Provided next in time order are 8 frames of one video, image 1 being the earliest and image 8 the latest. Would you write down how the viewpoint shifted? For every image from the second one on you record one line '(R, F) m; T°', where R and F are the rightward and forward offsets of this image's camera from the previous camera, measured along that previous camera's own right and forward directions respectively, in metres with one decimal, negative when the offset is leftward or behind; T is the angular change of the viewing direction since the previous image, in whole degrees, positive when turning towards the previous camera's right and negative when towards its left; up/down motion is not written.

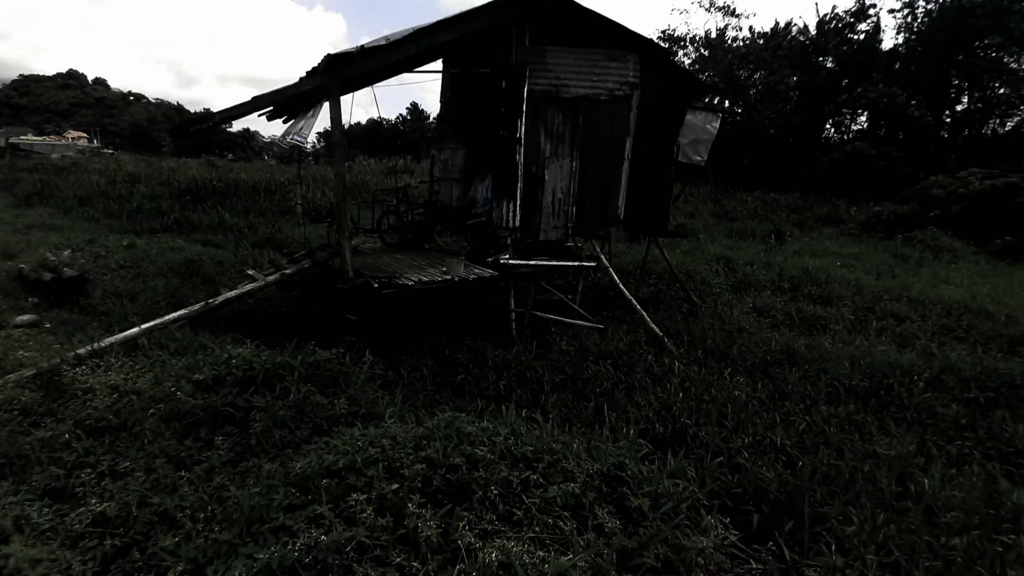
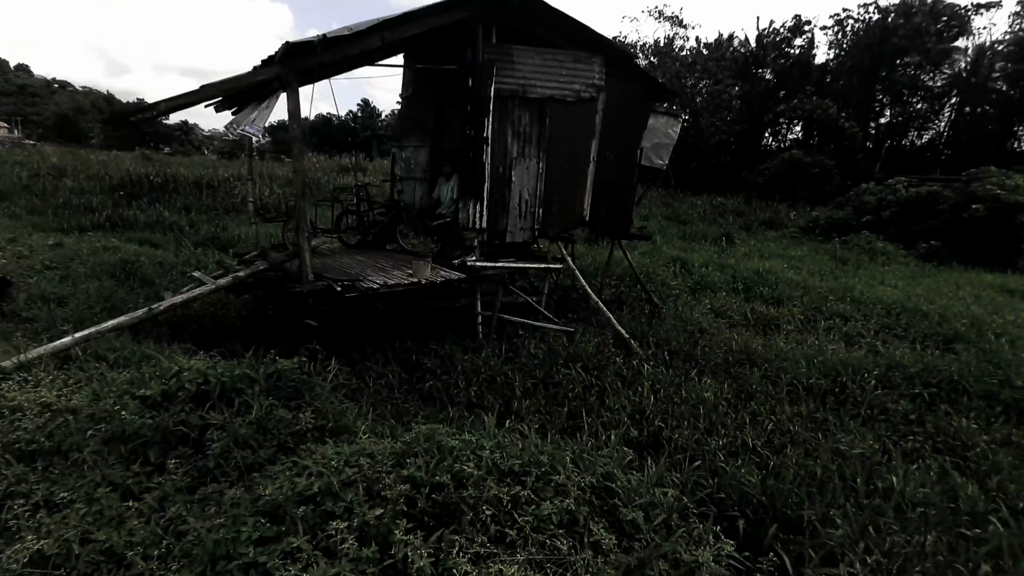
(-0.2, +0.2) m; +5°
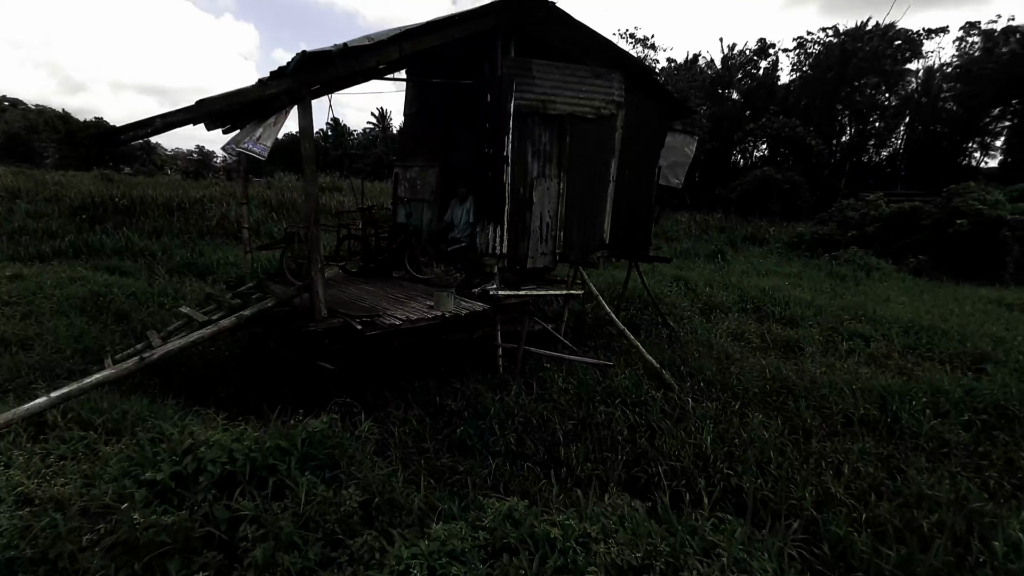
(-0.7, +0.6) m; +3°
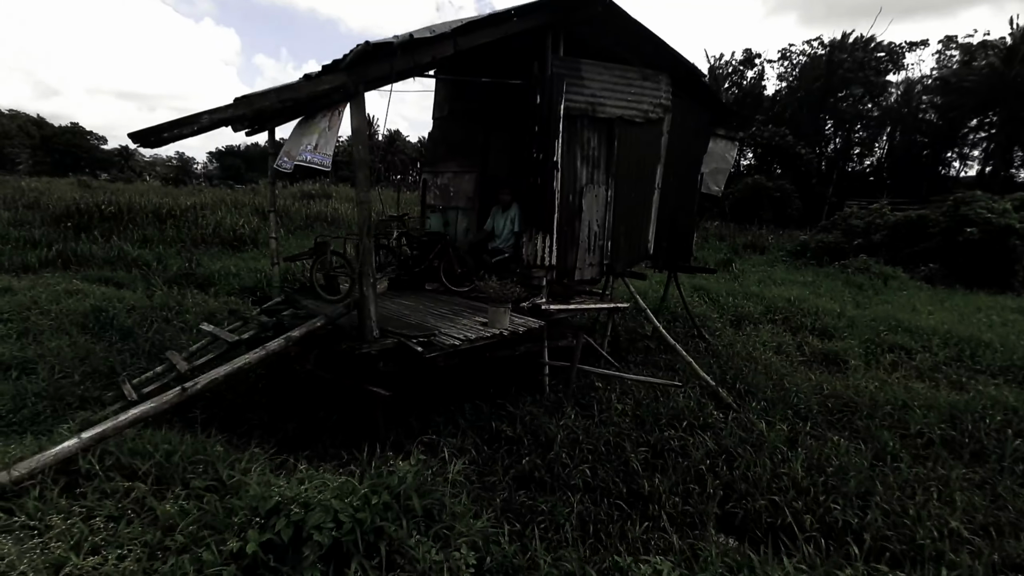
(-0.8, +0.5) m; +2°
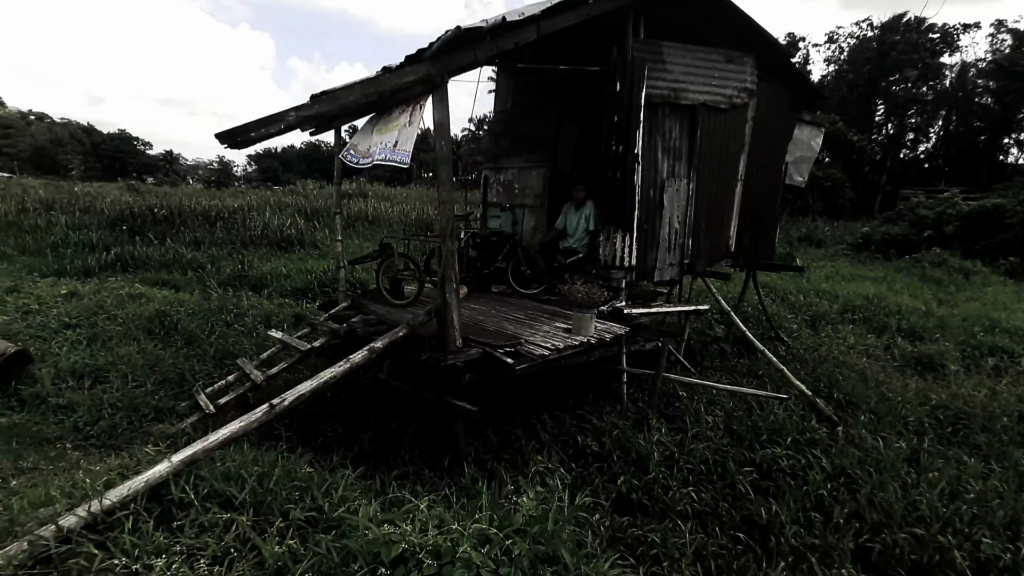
(-0.6, +0.4) m; -3°
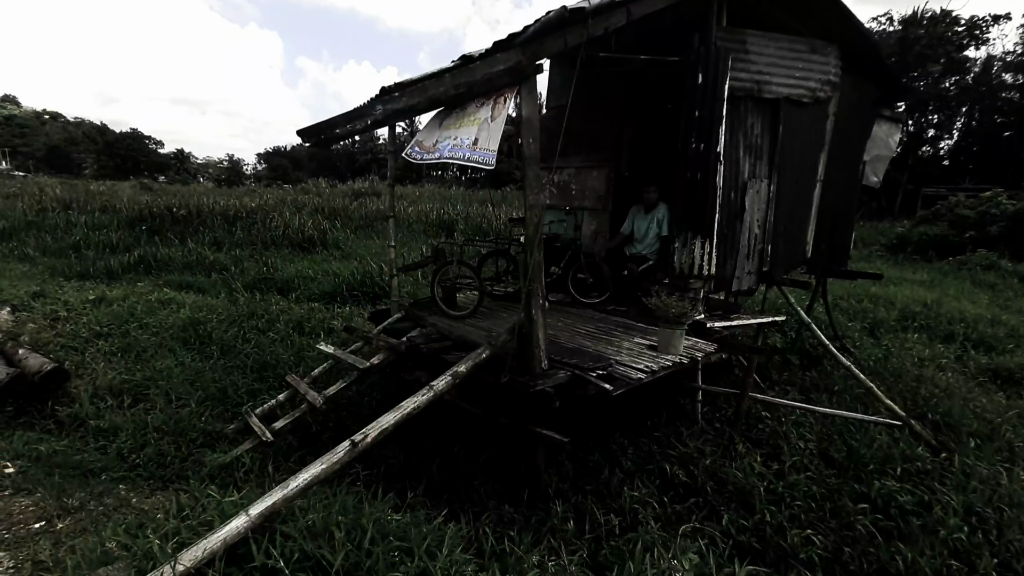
(-0.7, +0.5) m; -1°
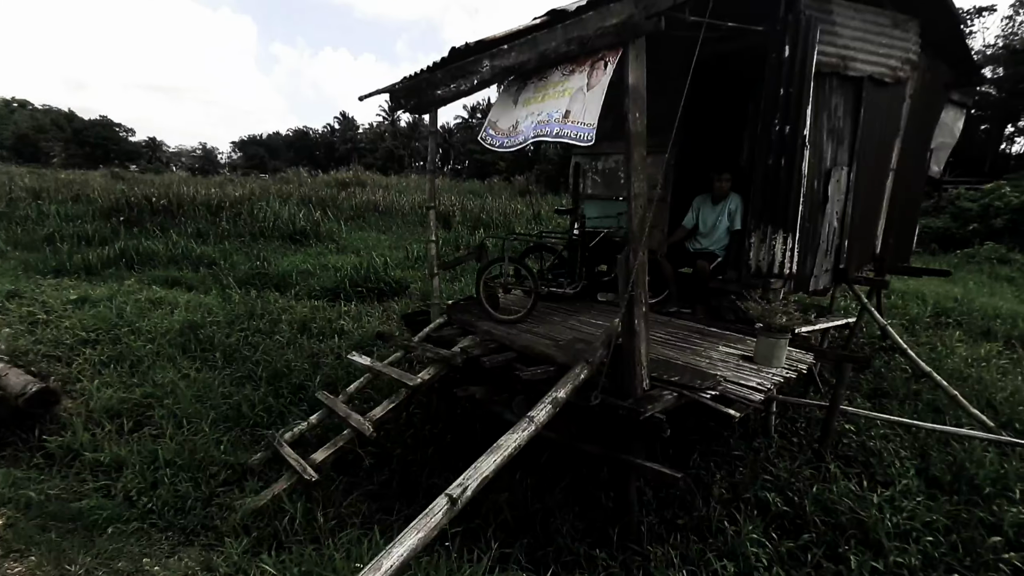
(-0.8, +0.7) m; +2°
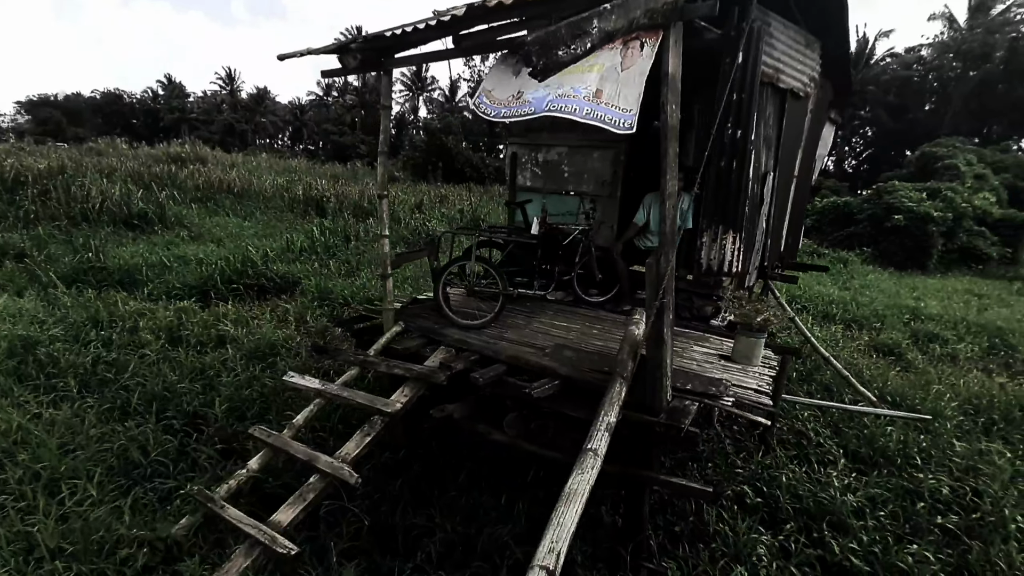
(-0.9, +0.6) m; +16°
